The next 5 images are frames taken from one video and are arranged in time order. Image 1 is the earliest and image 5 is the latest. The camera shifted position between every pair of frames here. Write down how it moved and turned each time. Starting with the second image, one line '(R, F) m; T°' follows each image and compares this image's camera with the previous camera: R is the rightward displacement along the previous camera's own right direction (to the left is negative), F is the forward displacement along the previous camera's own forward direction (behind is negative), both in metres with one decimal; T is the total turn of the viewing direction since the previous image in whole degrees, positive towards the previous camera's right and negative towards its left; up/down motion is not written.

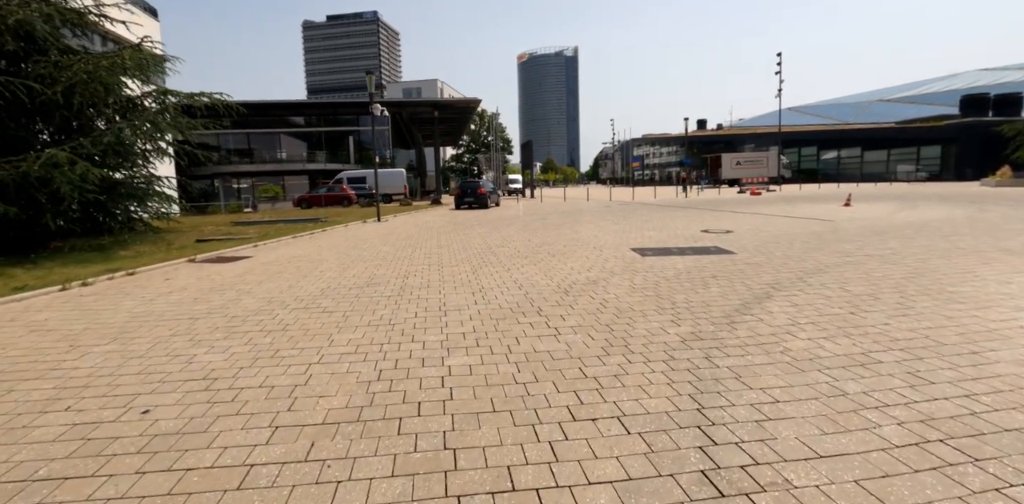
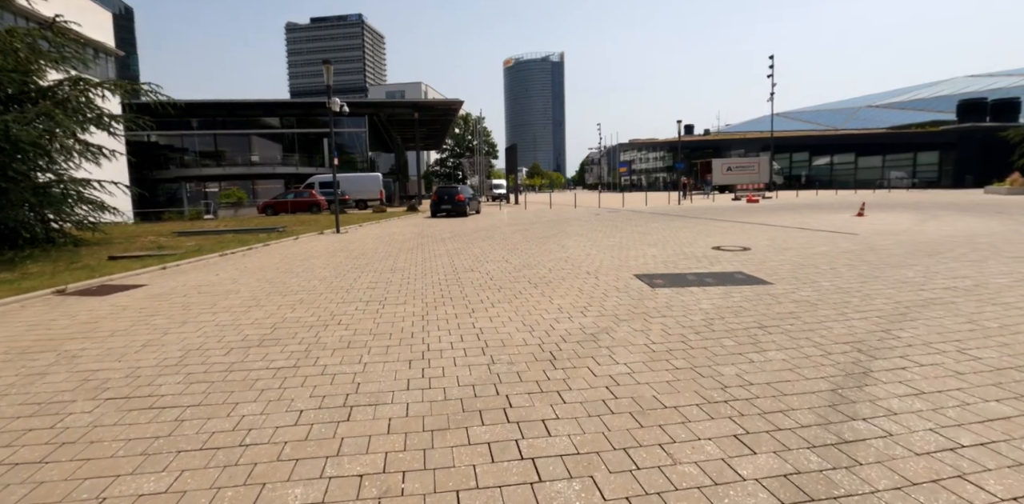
(+0.3, +2.5) m; +2°
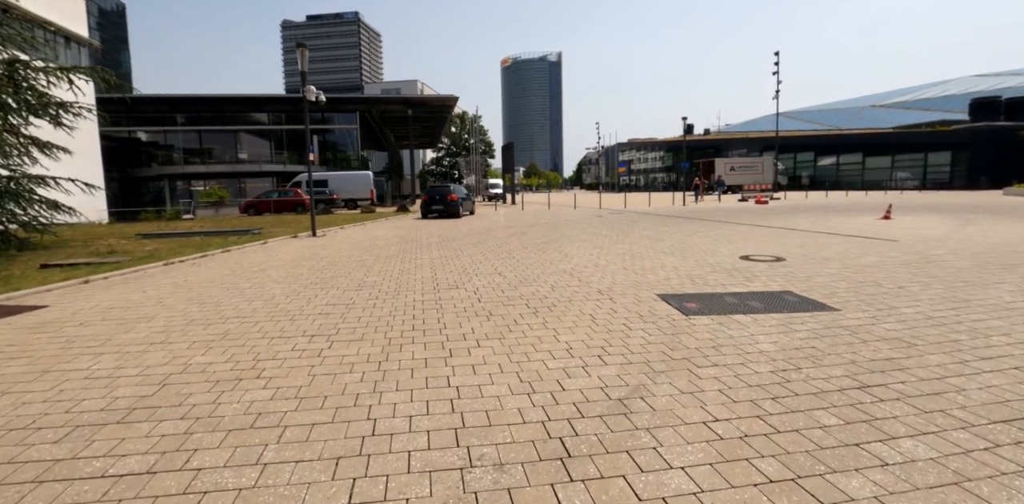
(0.0, +1.8) m; 0°
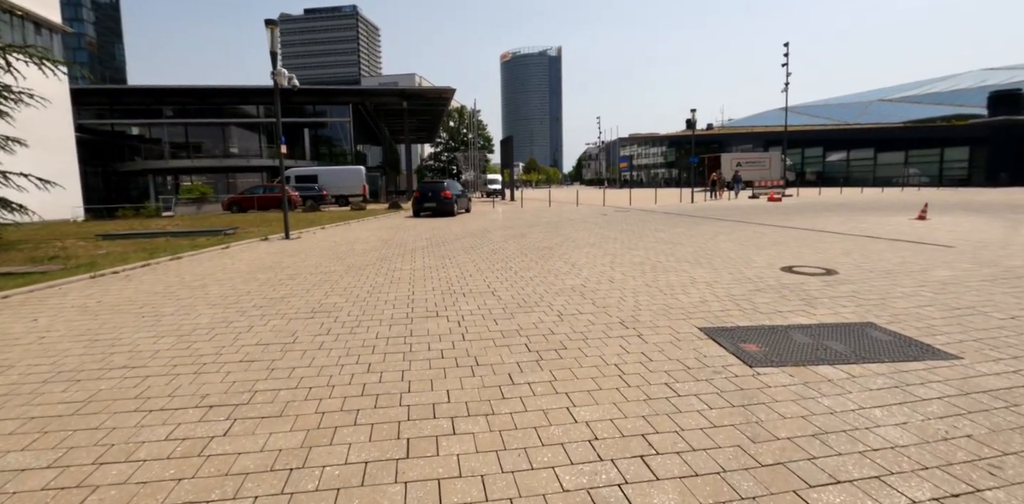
(0.0, +1.7) m; 0°
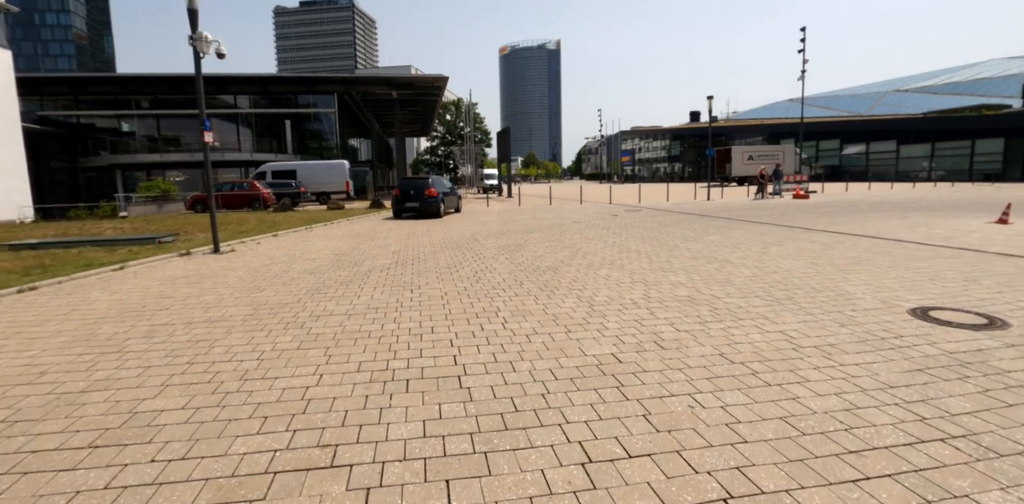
(+0.1, +3.1) m; 0°
